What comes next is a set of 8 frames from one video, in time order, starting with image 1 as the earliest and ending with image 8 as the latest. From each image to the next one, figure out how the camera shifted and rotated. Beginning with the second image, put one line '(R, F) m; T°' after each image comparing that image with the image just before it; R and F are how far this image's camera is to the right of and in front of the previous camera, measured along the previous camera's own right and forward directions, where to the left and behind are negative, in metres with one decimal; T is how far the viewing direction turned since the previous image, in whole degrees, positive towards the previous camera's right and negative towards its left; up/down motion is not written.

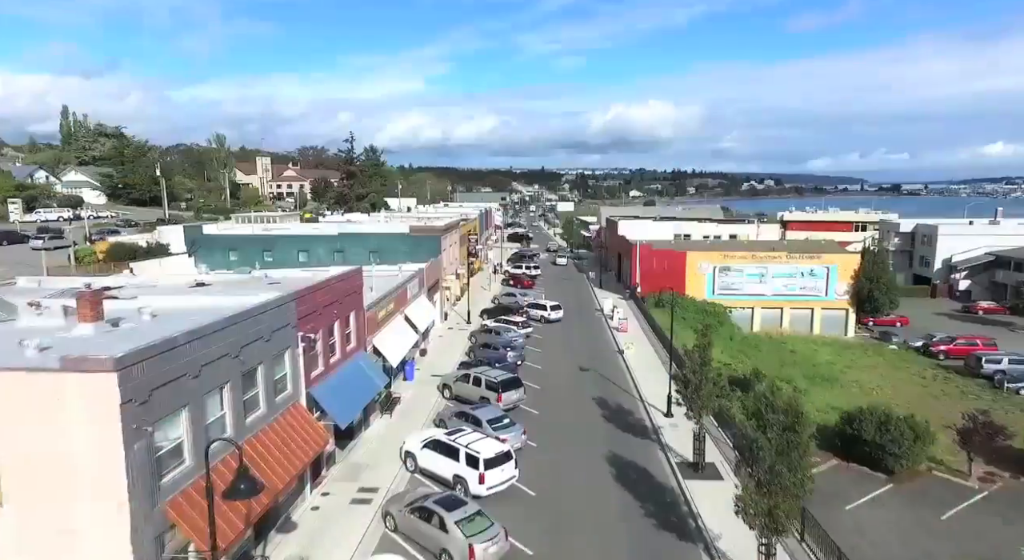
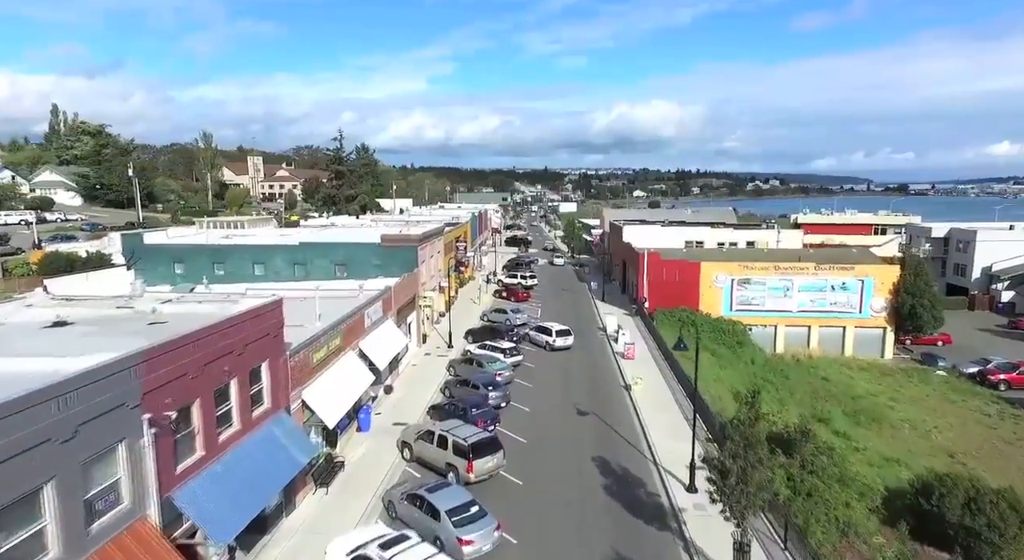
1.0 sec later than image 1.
(+0.8, +6.0) m; 0°
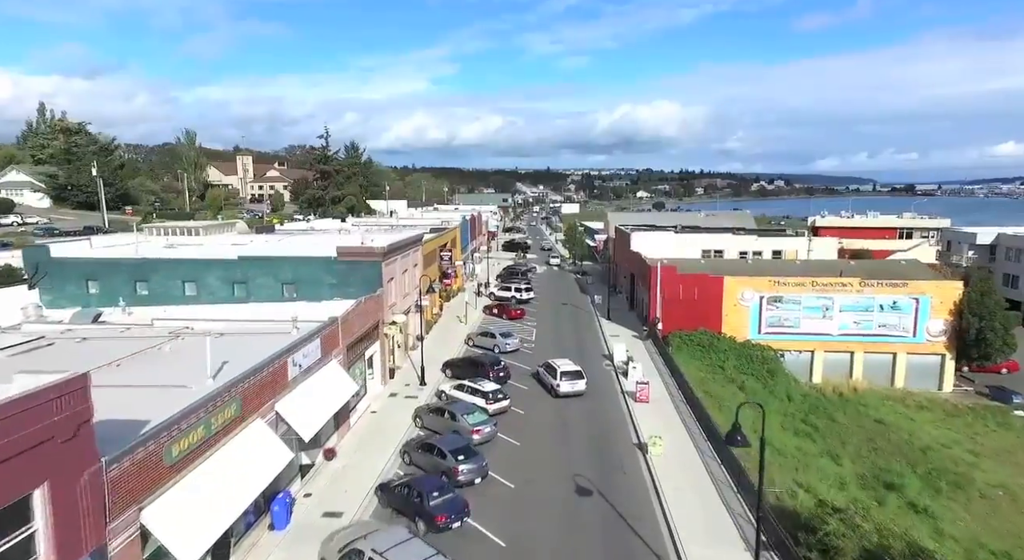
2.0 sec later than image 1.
(+0.8, +6.9) m; 0°
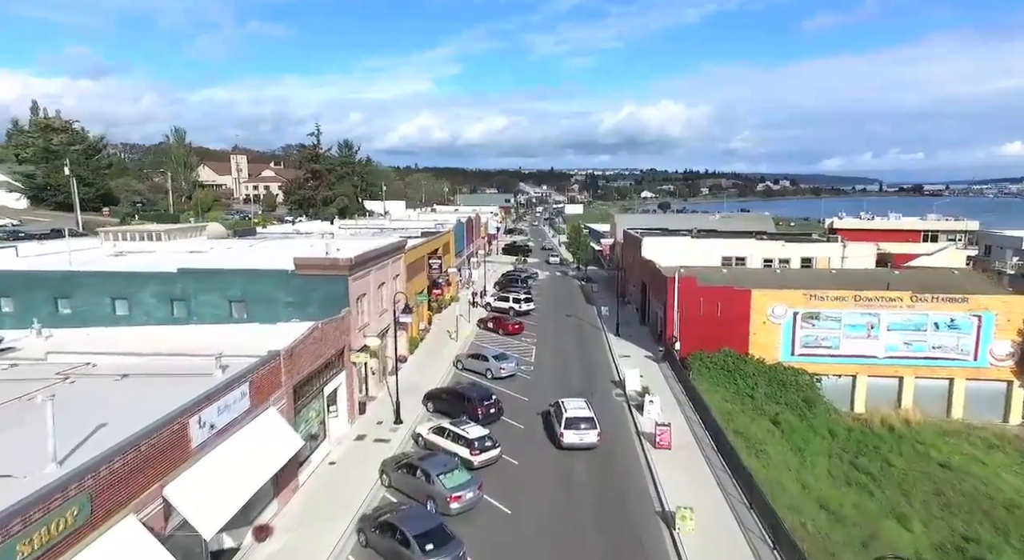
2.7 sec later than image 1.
(+0.4, +5.1) m; 0°
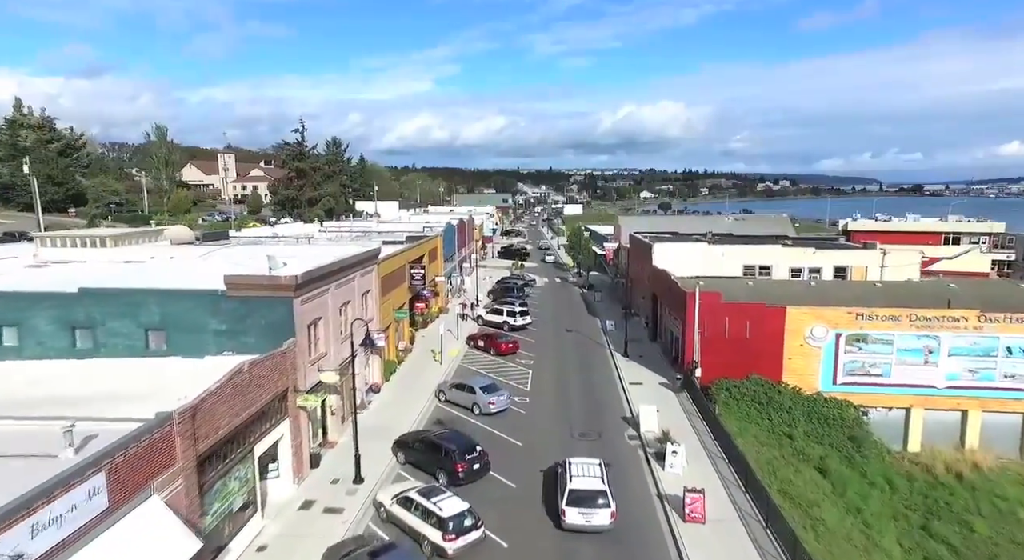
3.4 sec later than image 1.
(+0.3, +5.3) m; 0°
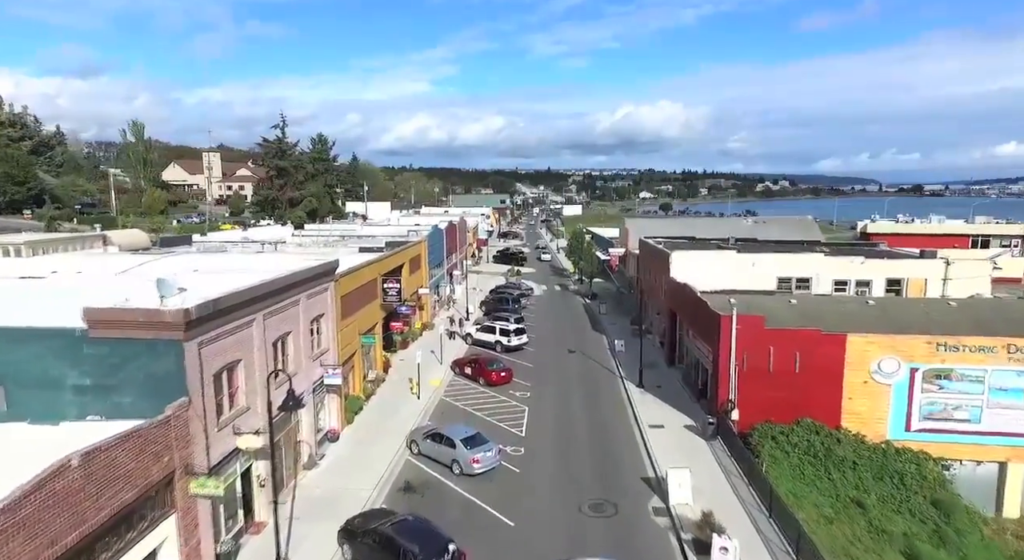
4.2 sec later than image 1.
(+0.3, +6.0) m; 0°
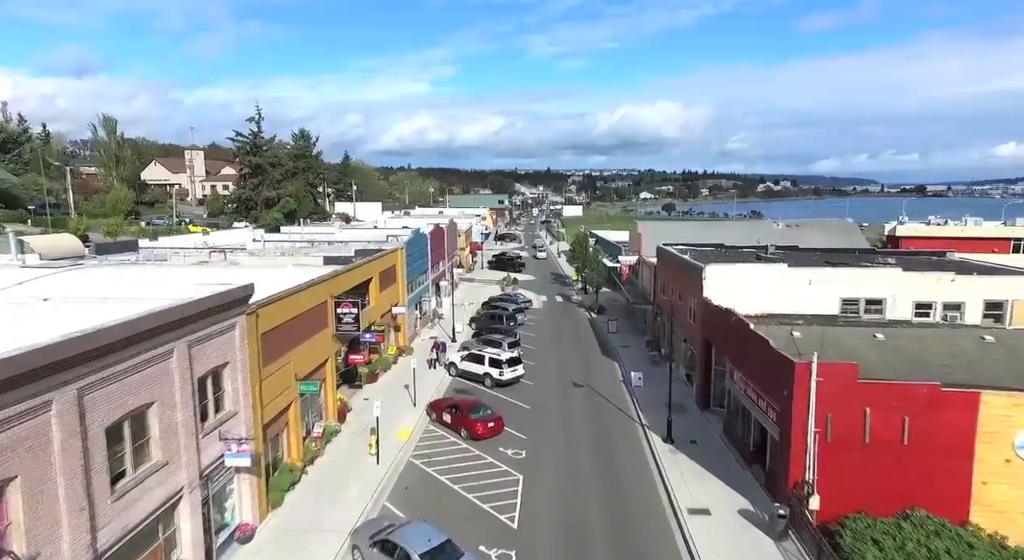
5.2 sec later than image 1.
(+0.3, +7.1) m; 0°
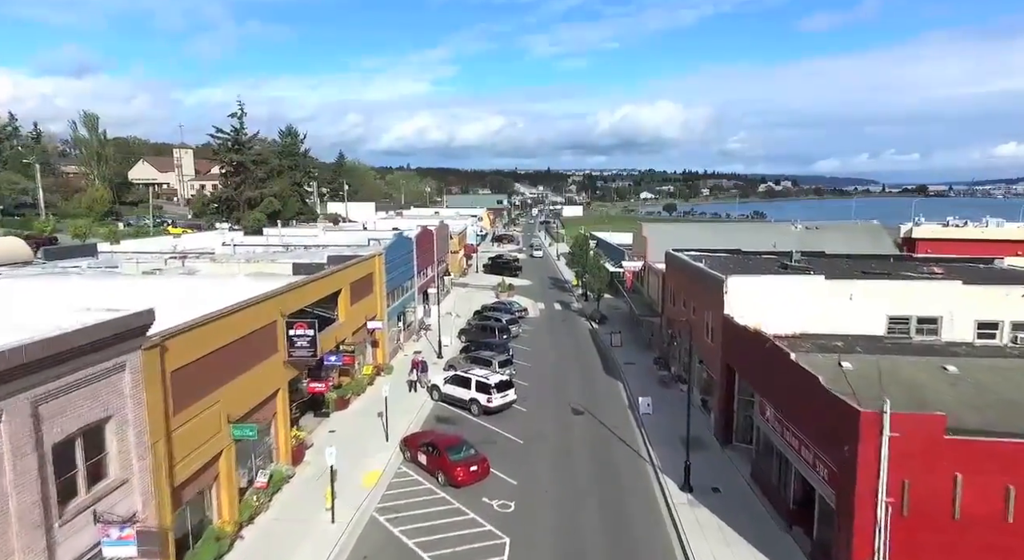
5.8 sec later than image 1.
(+0.4, +4.0) m; 0°
